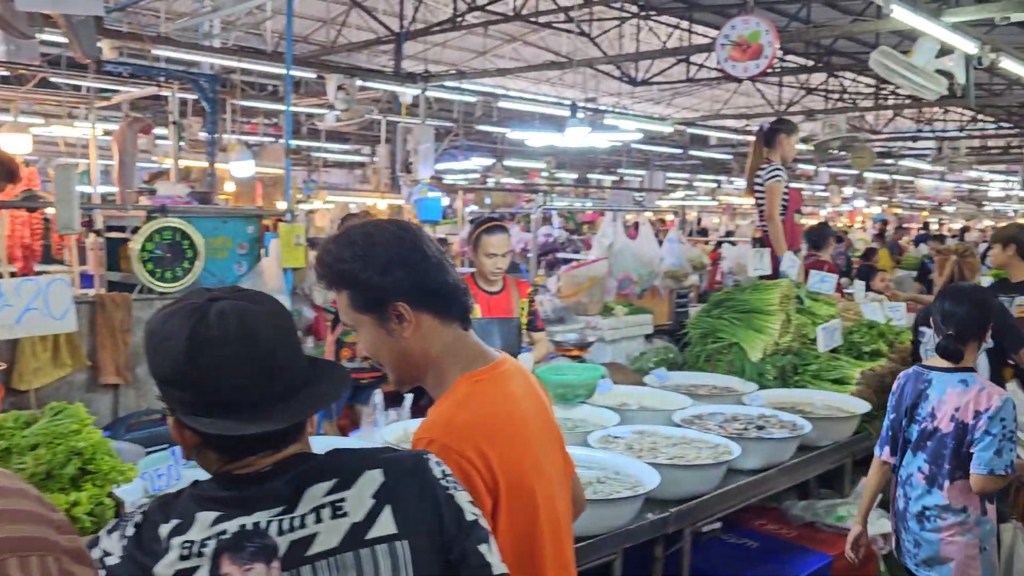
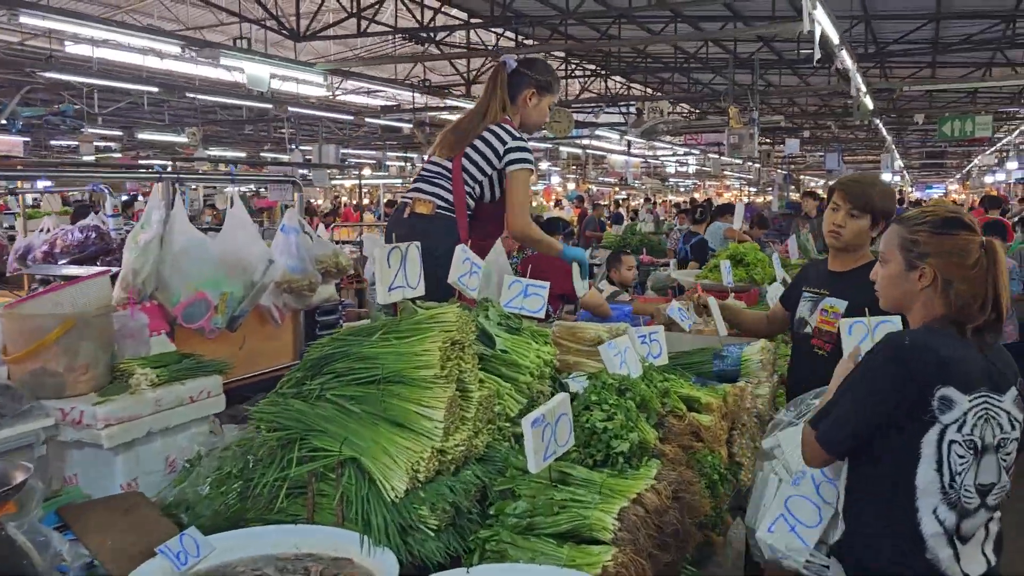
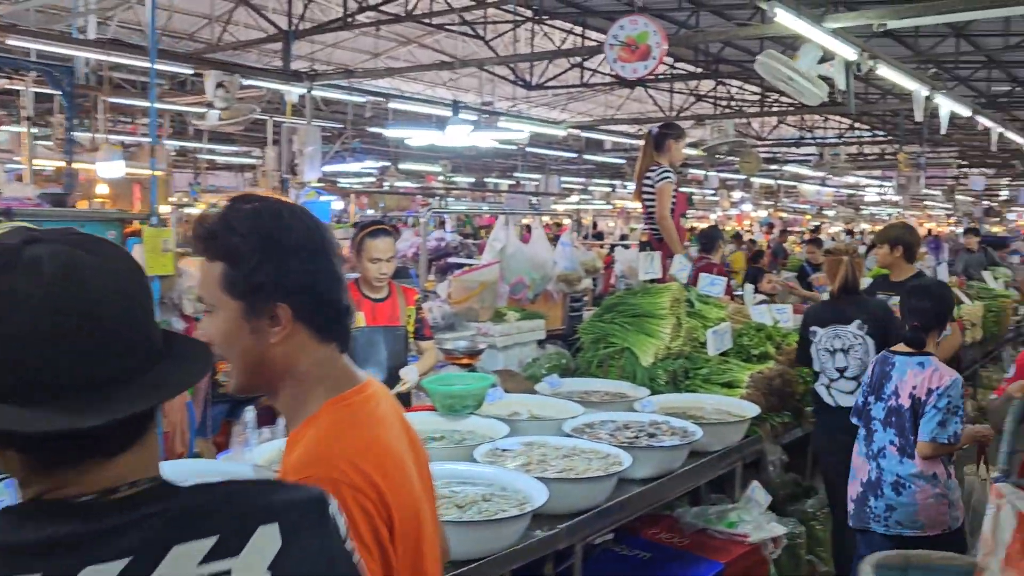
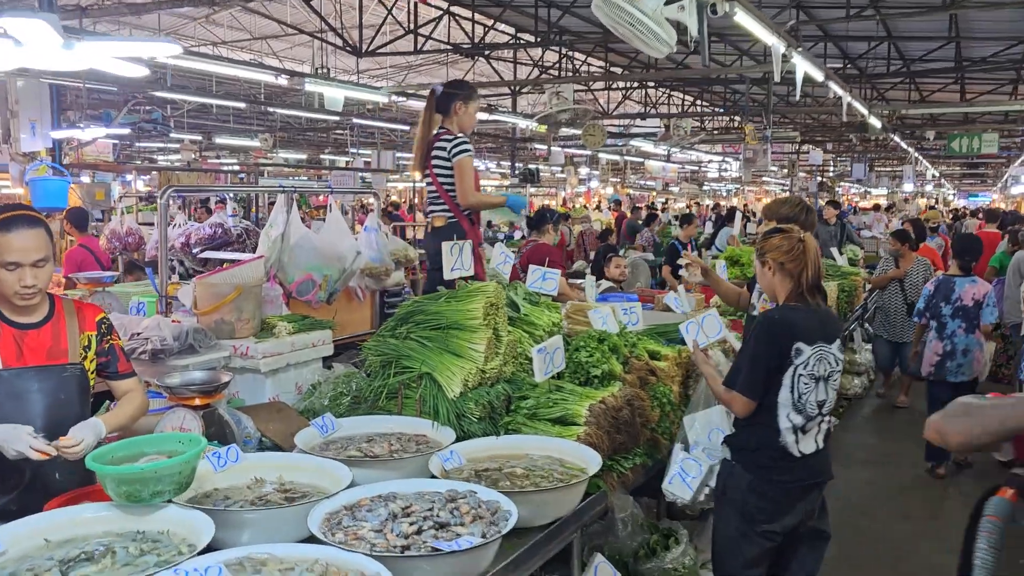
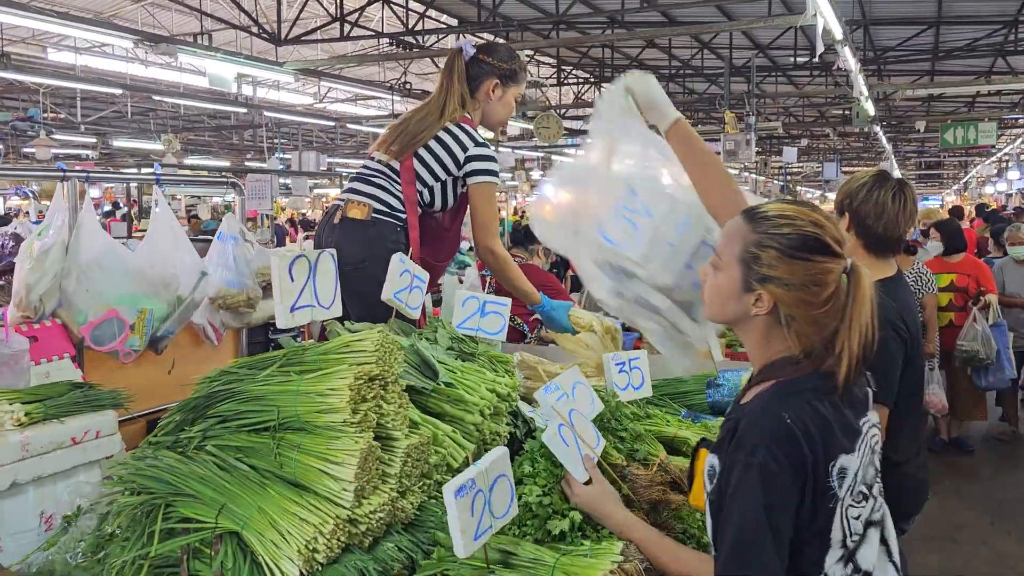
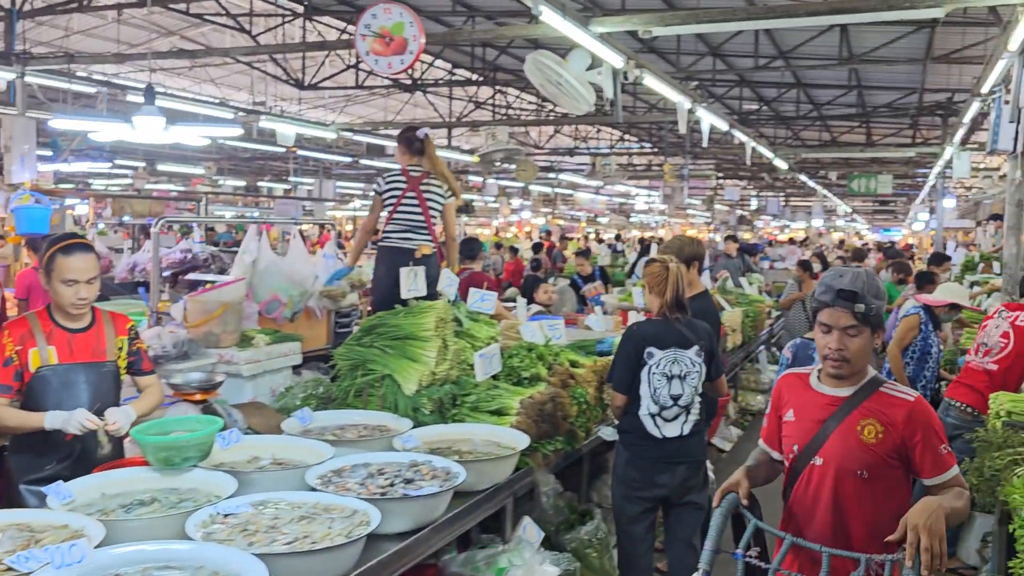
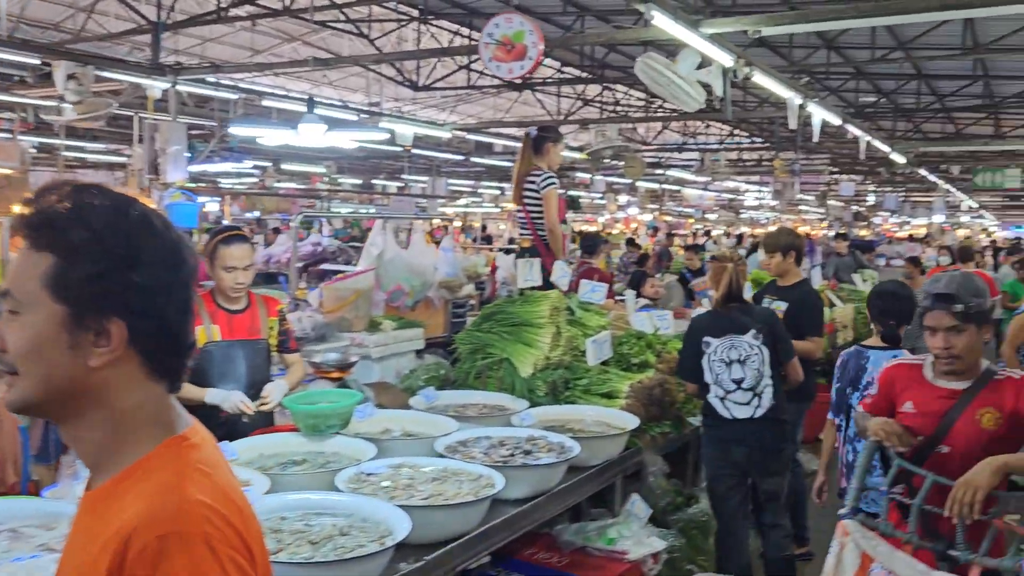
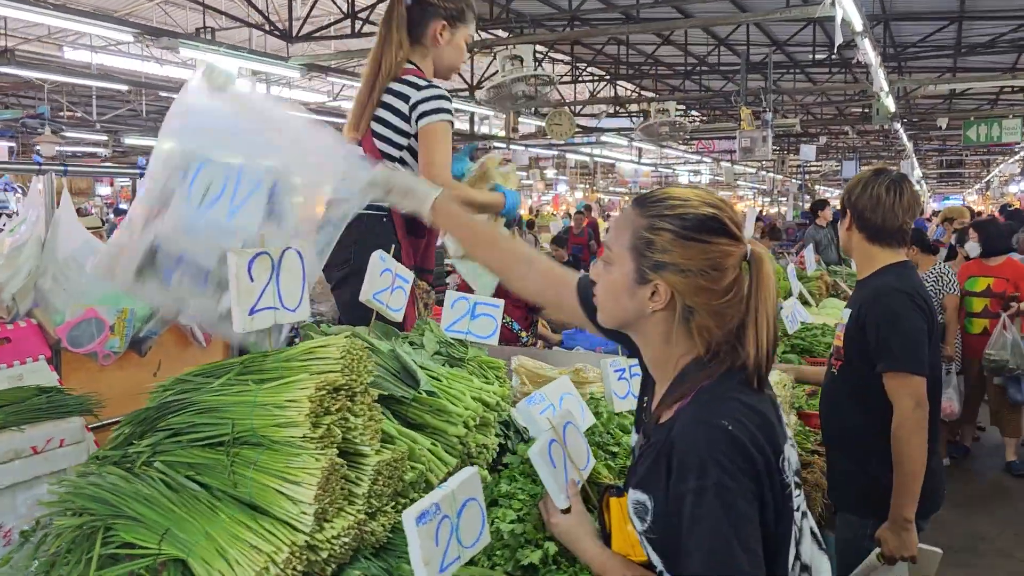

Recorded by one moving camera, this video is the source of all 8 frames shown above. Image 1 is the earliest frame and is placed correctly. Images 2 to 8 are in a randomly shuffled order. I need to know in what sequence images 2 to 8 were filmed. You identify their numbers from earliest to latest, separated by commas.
3, 7, 6, 4, 2, 5, 8
